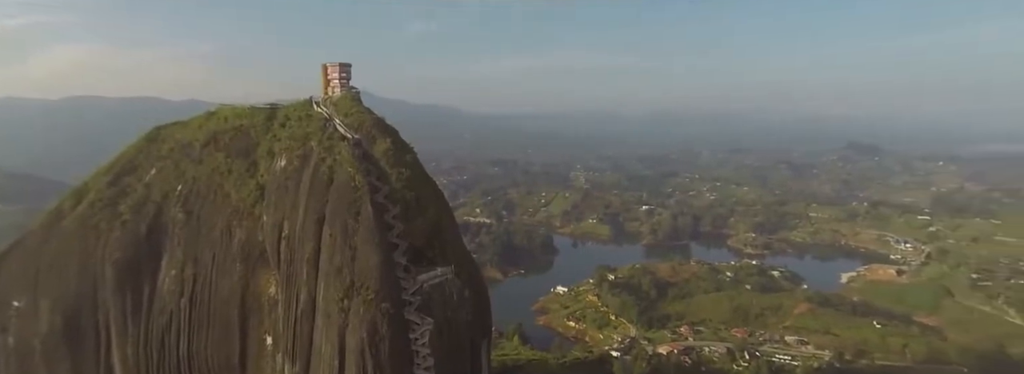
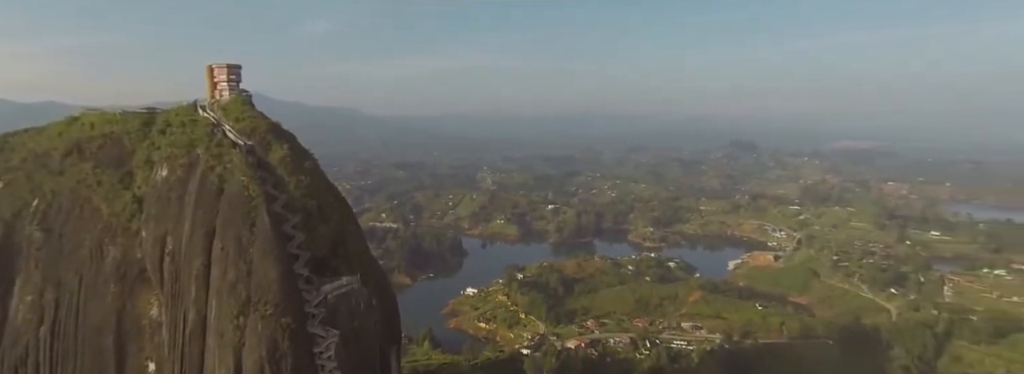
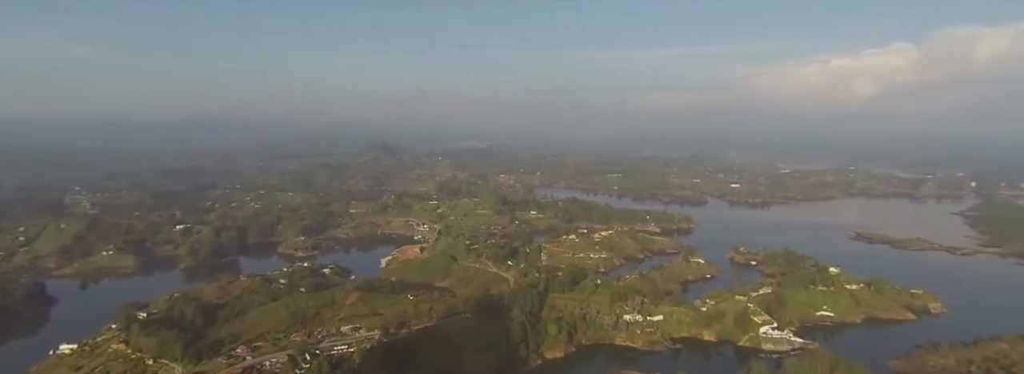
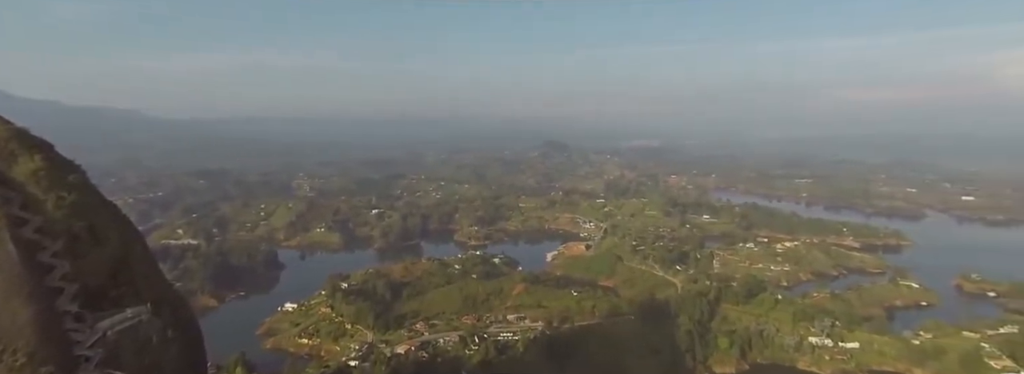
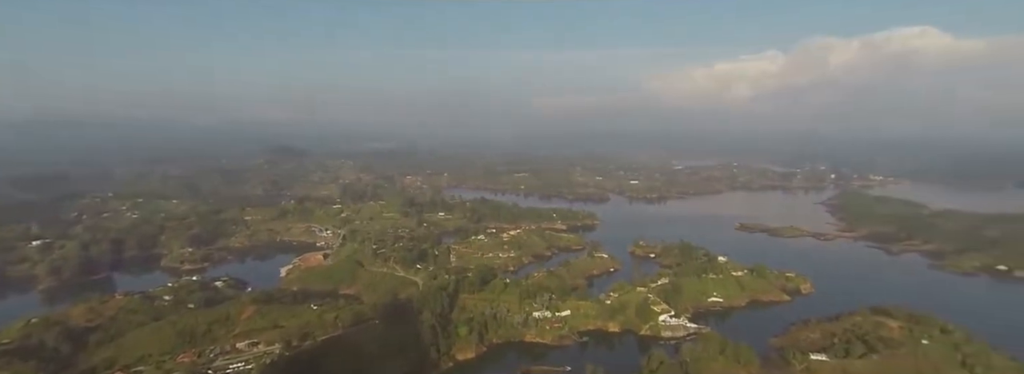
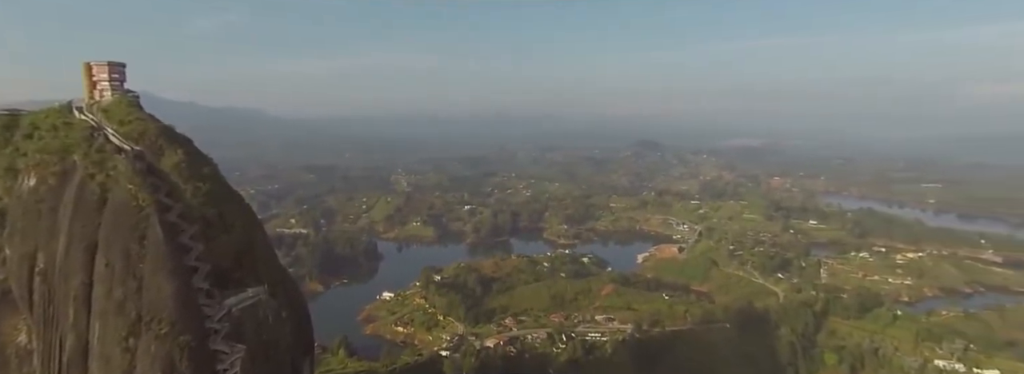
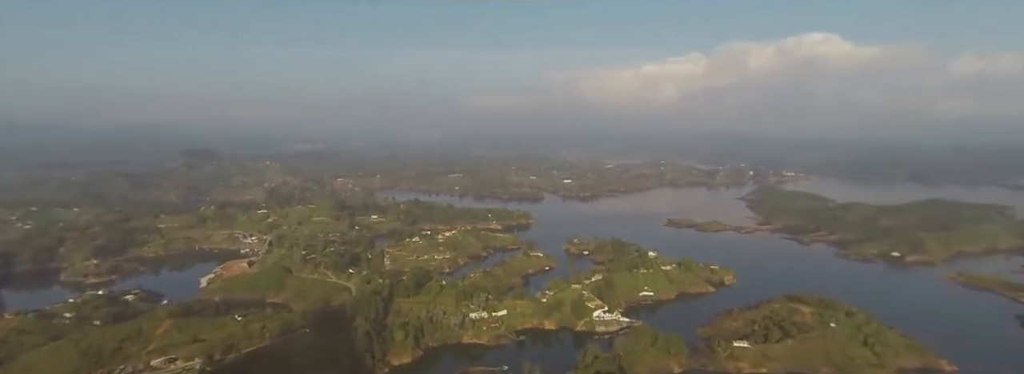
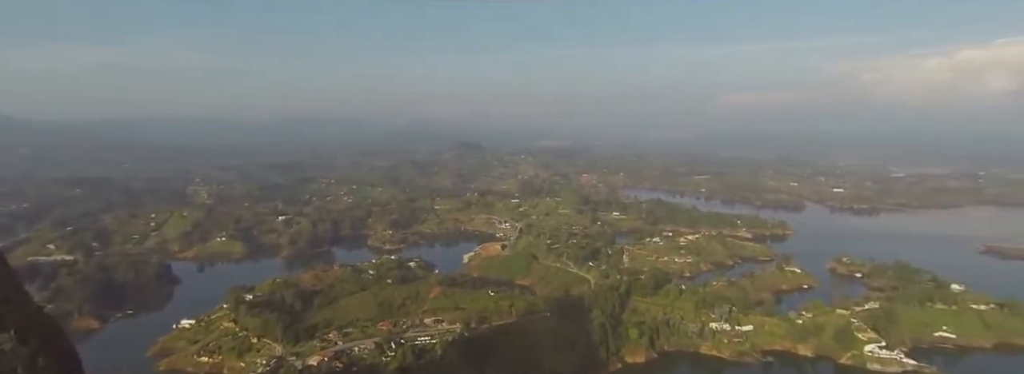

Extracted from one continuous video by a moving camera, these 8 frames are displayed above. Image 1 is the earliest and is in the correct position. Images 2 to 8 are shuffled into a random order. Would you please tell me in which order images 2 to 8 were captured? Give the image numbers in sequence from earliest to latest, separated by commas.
2, 6, 4, 8, 3, 5, 7
